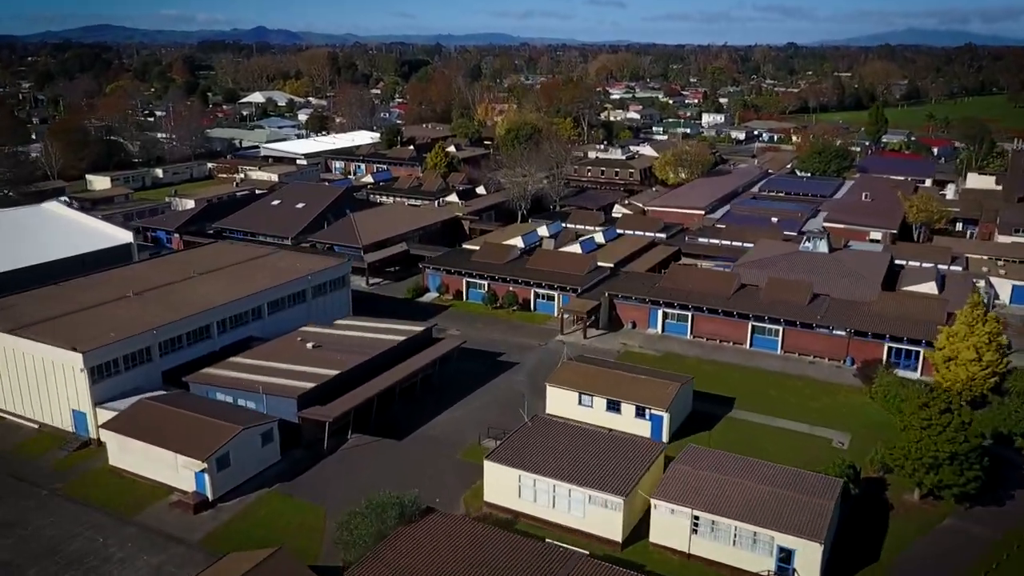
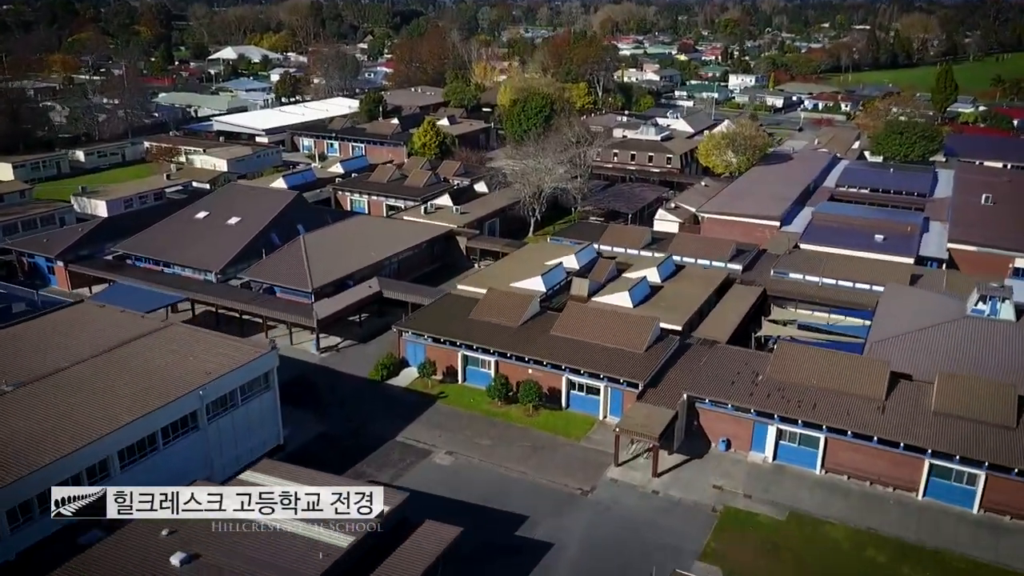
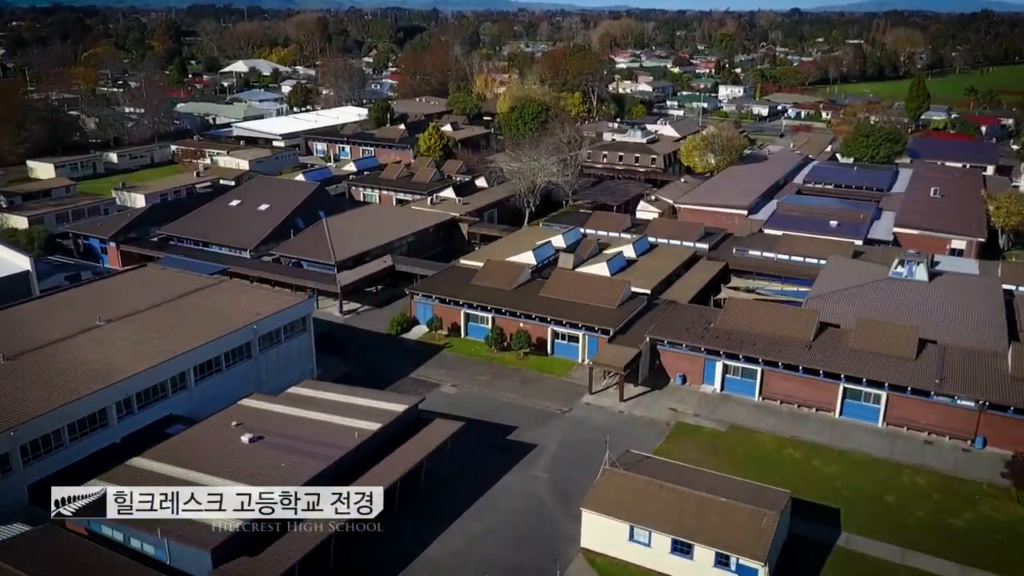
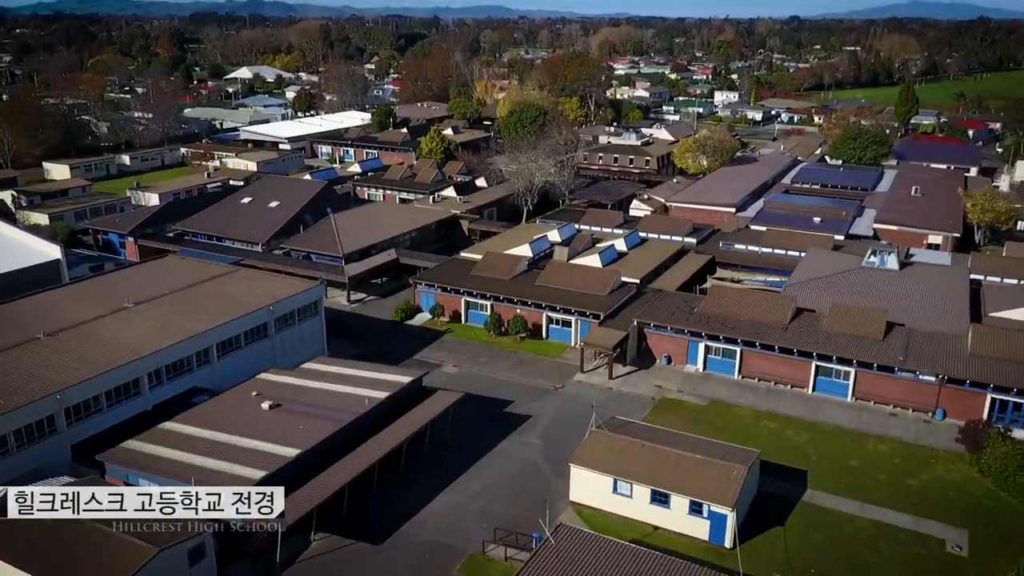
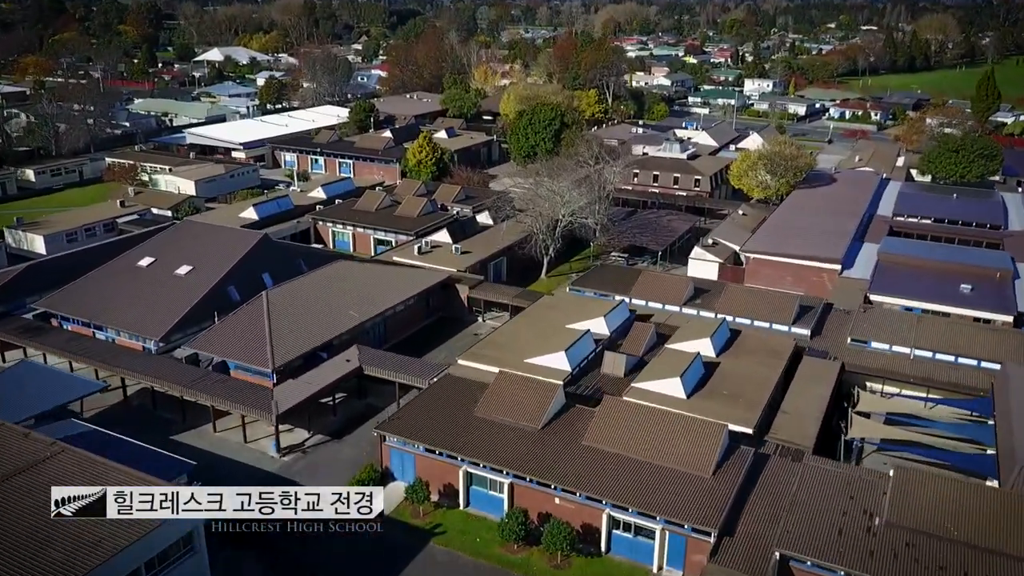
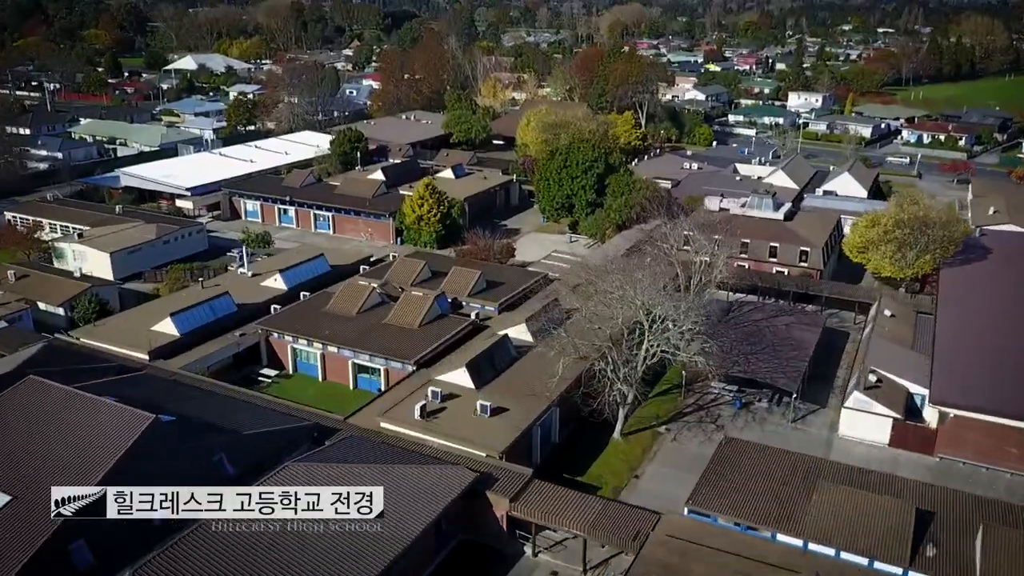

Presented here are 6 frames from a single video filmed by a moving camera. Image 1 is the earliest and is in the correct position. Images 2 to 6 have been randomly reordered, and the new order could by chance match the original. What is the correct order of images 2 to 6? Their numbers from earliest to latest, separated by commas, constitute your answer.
4, 3, 2, 5, 6
